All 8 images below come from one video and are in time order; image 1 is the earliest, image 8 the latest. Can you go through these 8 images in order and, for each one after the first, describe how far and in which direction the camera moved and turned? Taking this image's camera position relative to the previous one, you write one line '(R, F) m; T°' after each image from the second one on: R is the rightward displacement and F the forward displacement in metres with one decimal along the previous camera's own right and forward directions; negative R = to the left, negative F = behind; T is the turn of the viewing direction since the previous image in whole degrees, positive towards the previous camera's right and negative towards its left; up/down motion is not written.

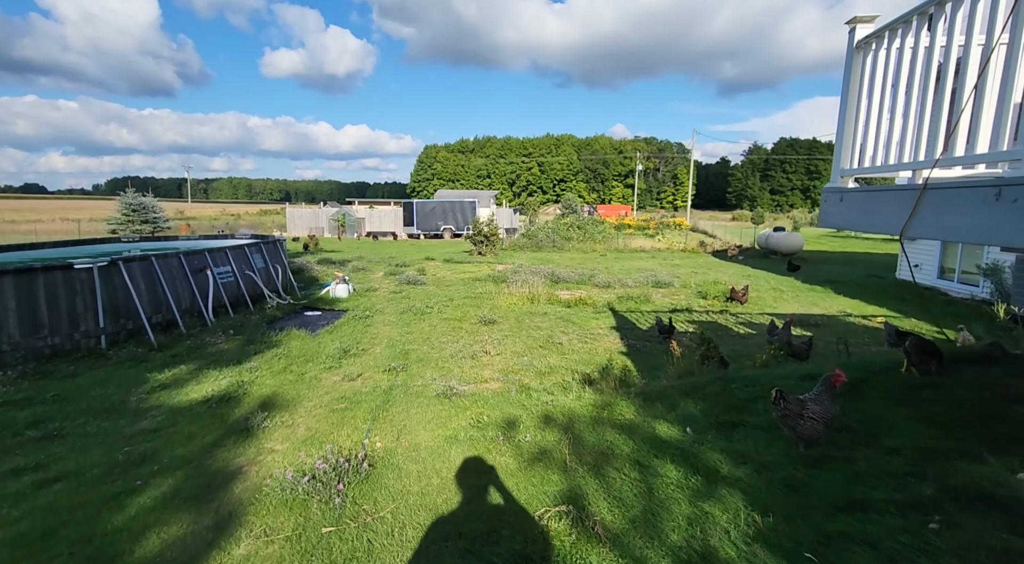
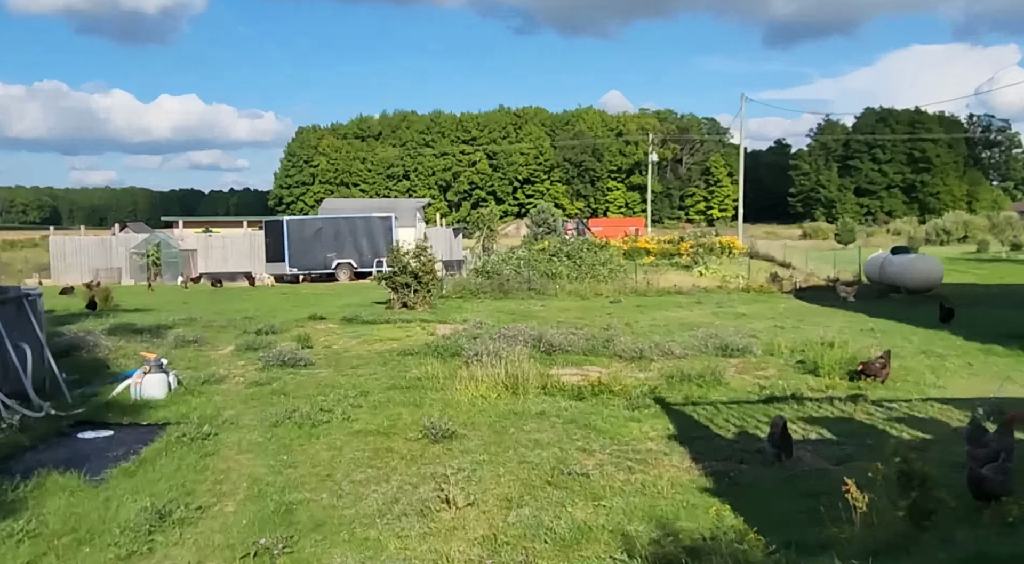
(+0.3, +11.7) m; +3°
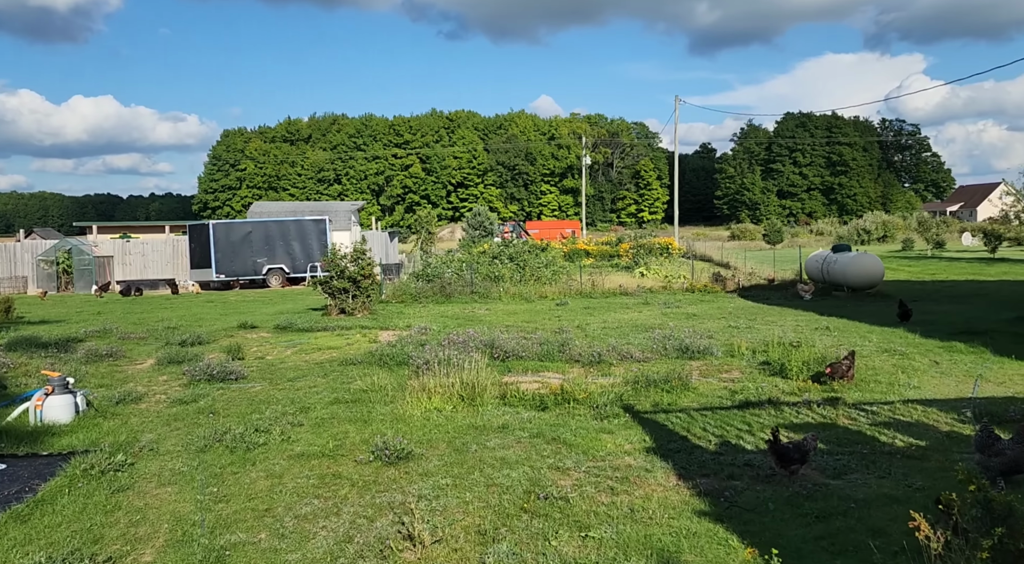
(-0.2, +0.6) m; +5°
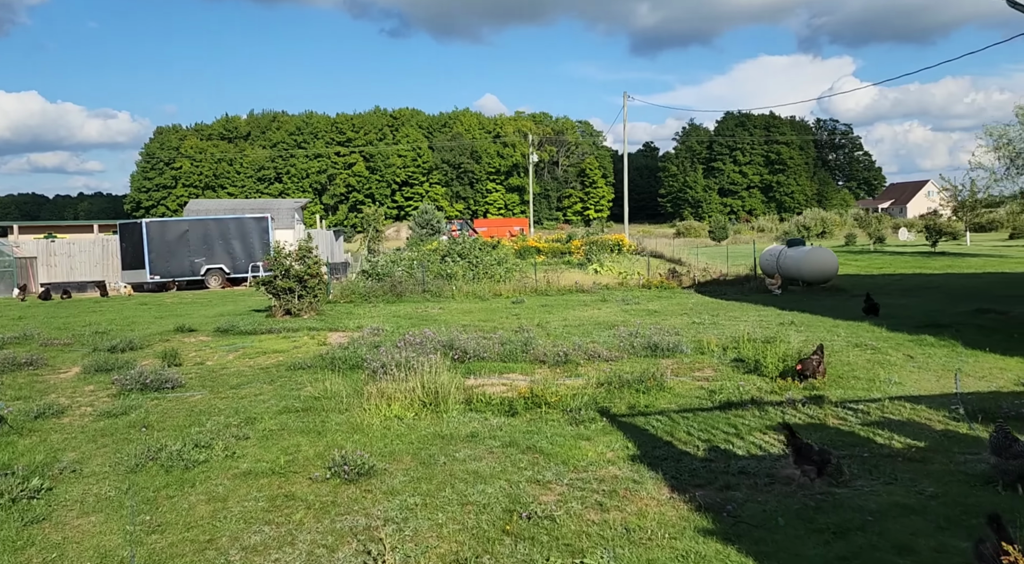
(-0.2, +0.5) m; +4°
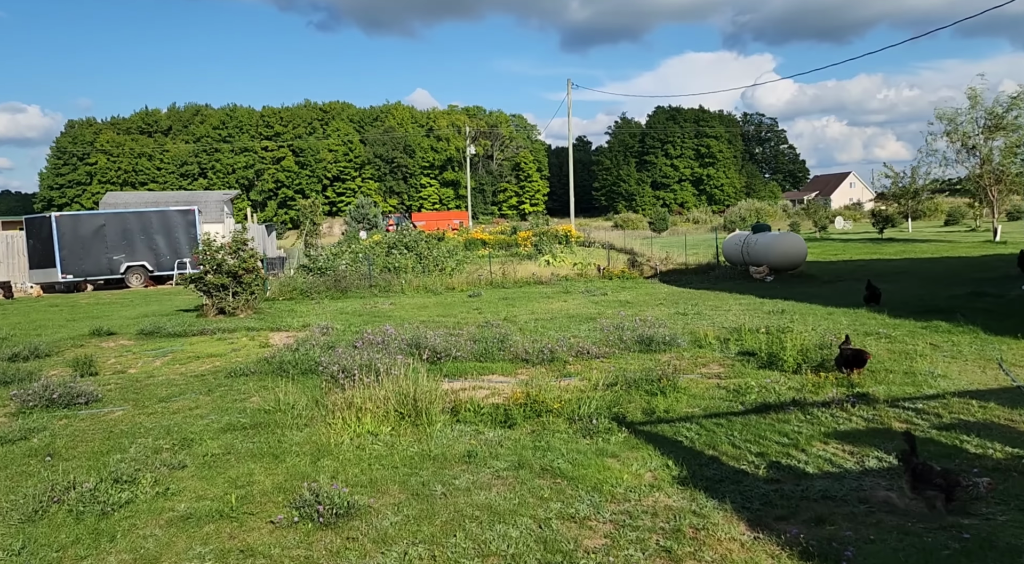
(-0.4, +1.0) m; +5°
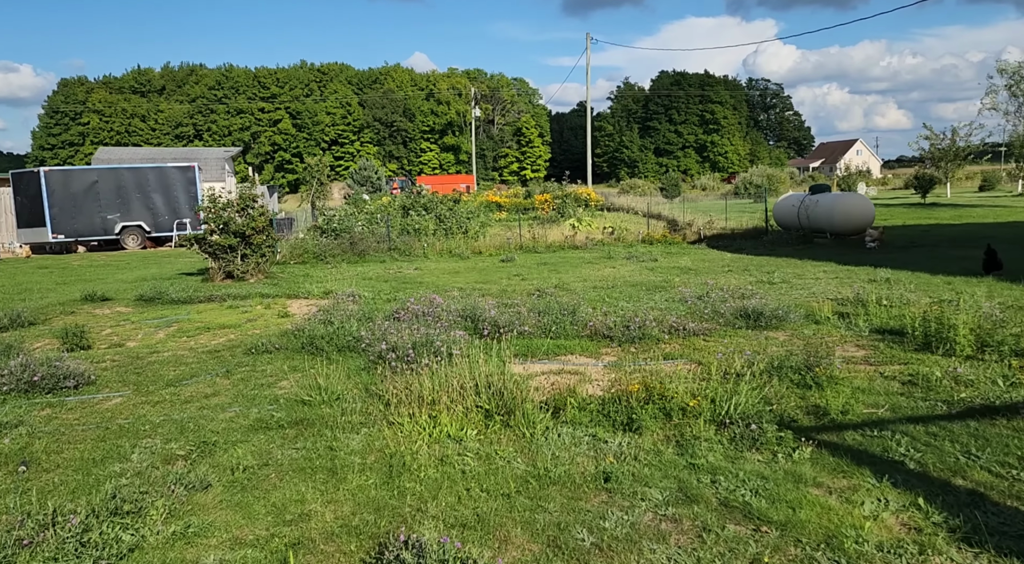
(-0.7, +1.3) m; 0°
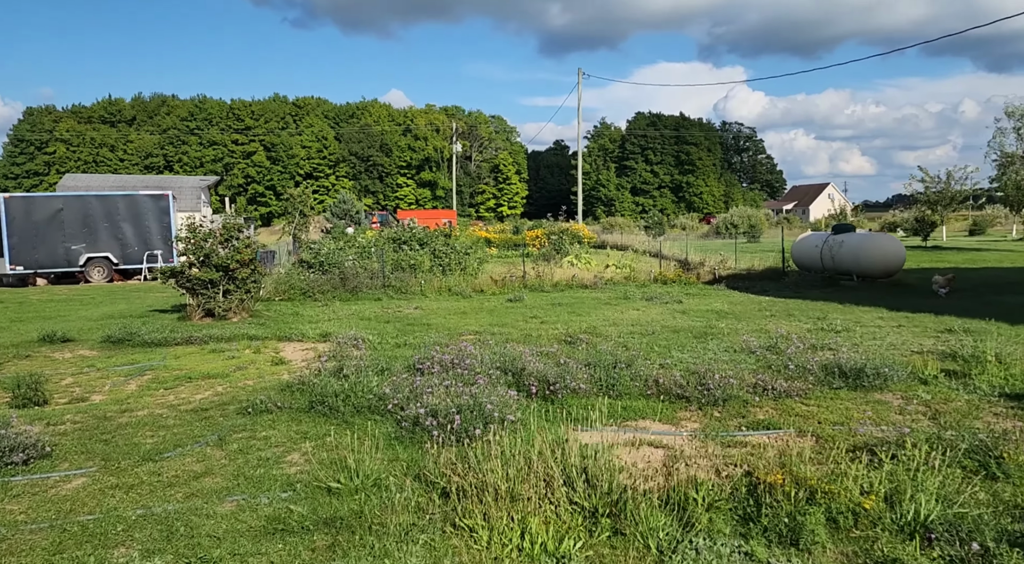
(-0.6, +1.1) m; +2°
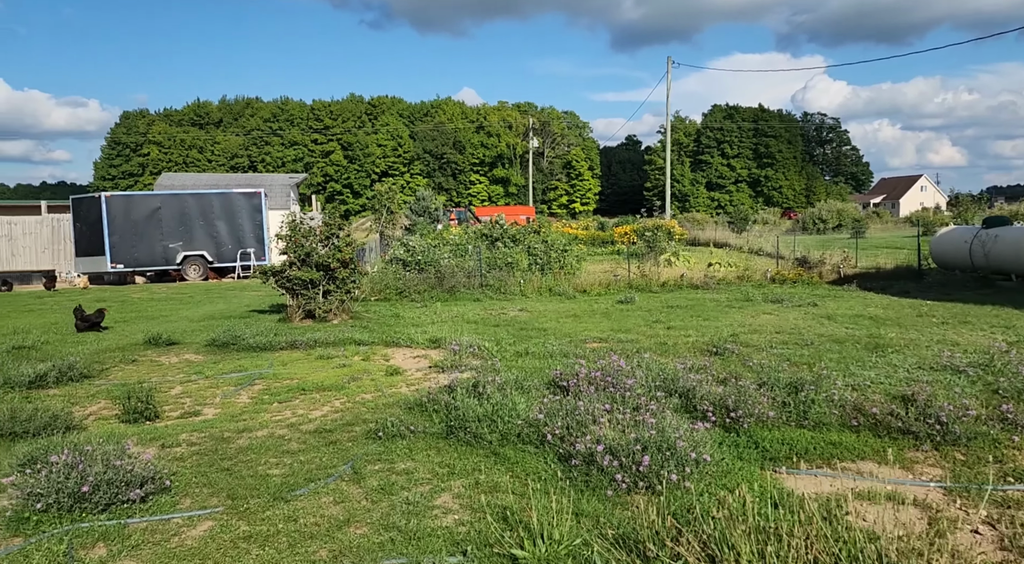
(-0.6, +0.8) m; -5°
